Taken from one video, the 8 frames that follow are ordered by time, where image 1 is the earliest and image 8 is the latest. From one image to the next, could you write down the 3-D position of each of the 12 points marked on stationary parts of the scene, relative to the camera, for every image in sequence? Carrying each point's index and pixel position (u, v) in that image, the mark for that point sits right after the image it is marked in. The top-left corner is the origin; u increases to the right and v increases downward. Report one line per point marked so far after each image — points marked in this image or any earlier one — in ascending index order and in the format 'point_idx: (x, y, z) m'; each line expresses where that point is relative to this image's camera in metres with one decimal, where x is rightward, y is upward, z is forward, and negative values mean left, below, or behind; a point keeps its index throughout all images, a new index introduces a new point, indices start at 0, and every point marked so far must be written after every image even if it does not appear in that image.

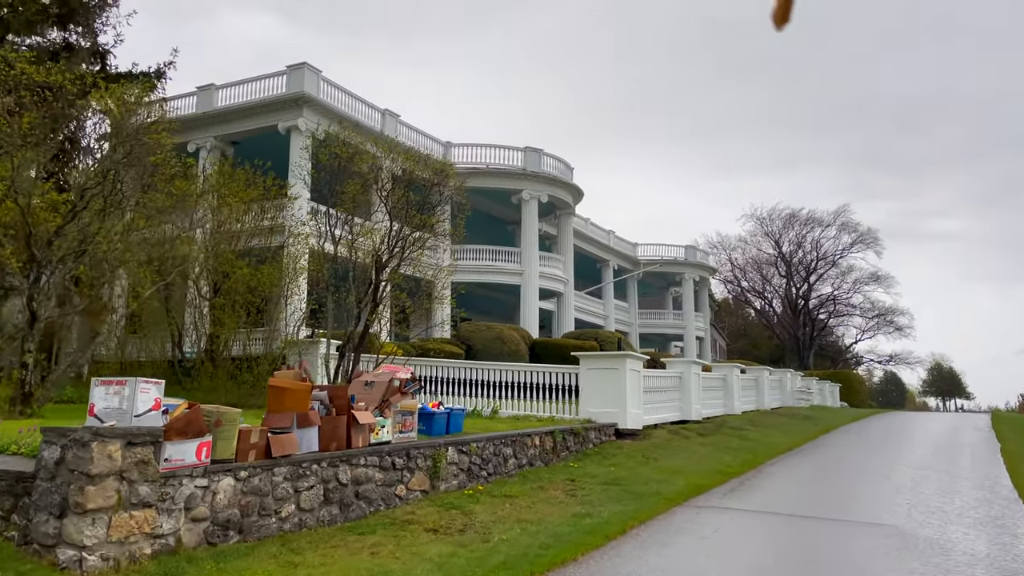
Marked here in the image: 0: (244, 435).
0: (-1.8, -1.0, +5.8) m
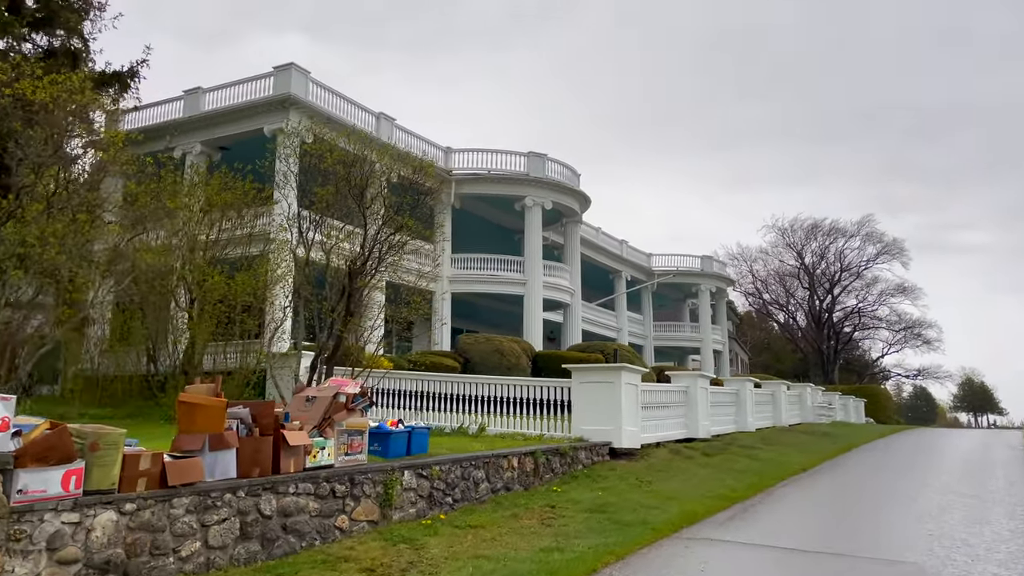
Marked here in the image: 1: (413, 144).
0: (-2.2, -1.0, +4.9) m
1: (-2.3, +3.2, +19.9) m
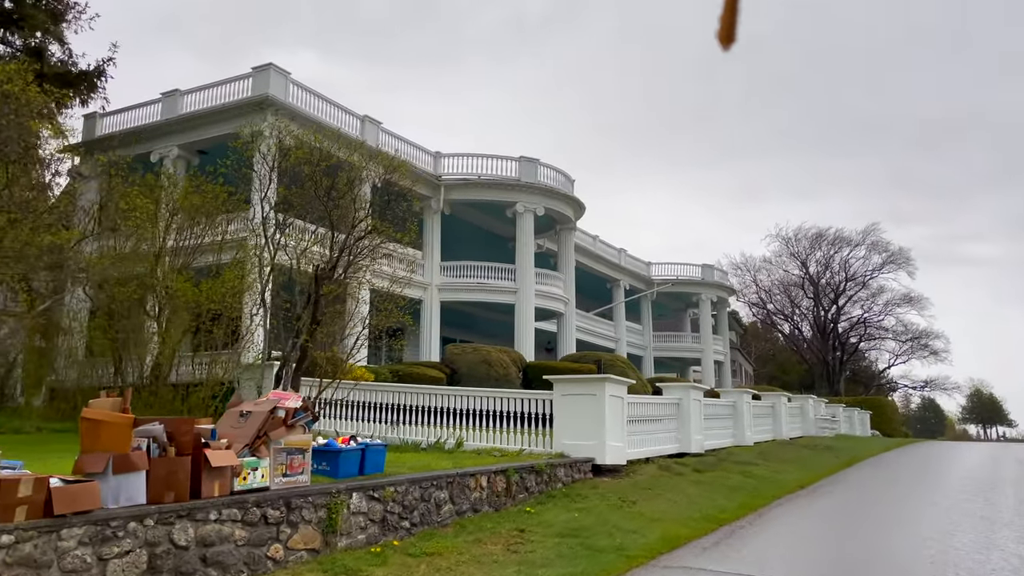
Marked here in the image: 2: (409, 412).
0: (-2.5, -1.0, +4.3) m
1: (-2.5, +3.0, +19.3) m
2: (-1.4, -1.7, +12.2) m
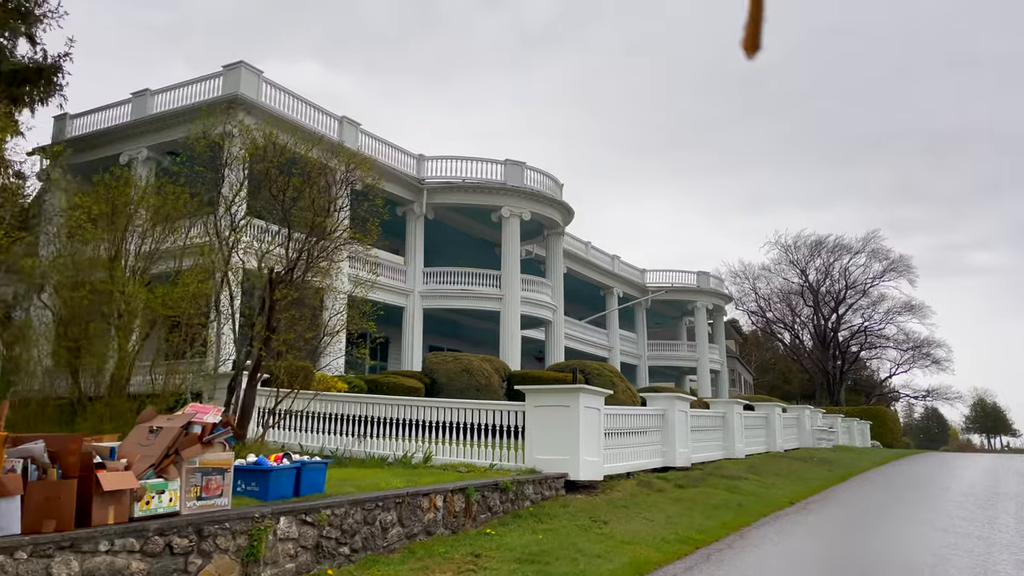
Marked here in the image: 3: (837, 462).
0: (-2.9, -1.0, +3.7) m
1: (-2.9, +2.9, +18.7) m
2: (-1.8, -1.8, +11.5) m
3: (+7.1, -3.8, +19.0) m
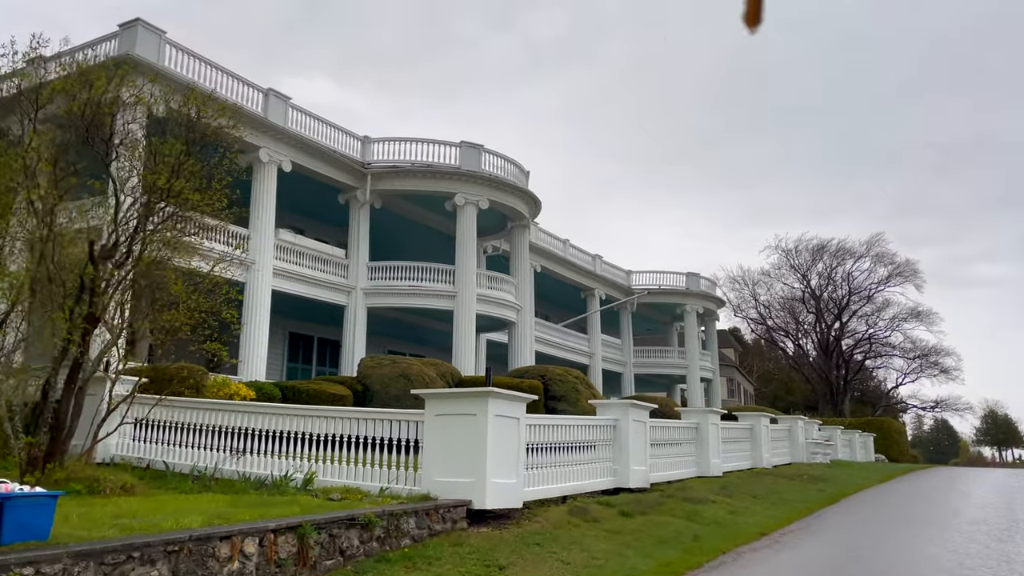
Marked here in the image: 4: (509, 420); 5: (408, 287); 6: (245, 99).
0: (-3.9, -0.7, +1.6) m
1: (-3.8, +3.0, +16.7) m
2: (-2.8, -1.6, +9.5) m
3: (+6.2, -3.7, +16.8) m
4: (0.0, -1.3, +8.3) m
5: (-2.1, 0.0, +17.8) m
6: (-4.7, +3.3, +15.3) m
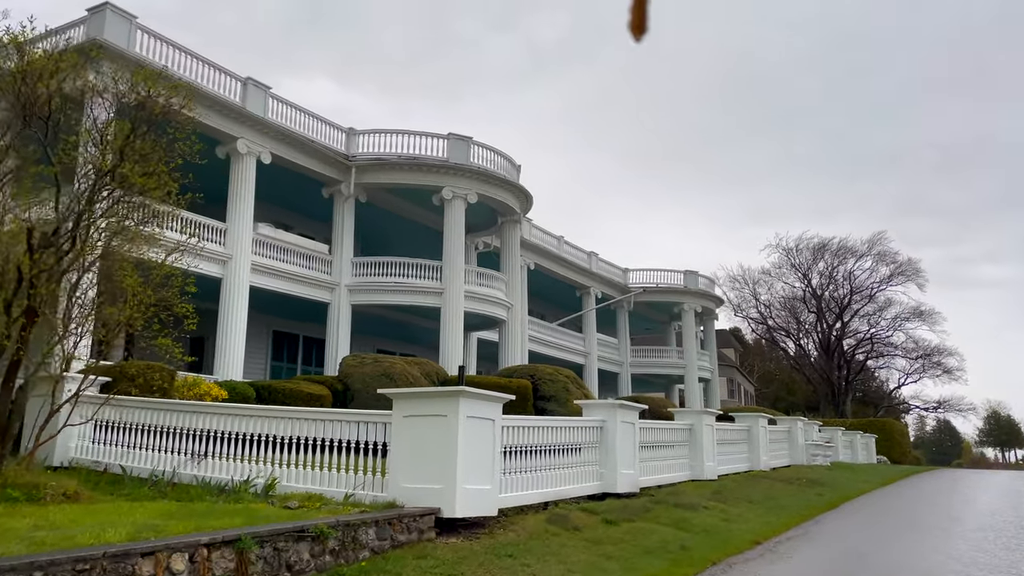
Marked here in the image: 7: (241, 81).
0: (-4.2, -0.6, +1.1) m
1: (-4.0, +3.1, +16.2) m
2: (-3.0, -1.5, +8.9) m
3: (+6.0, -3.6, +16.3) m
4: (-0.3, -1.2, +7.7) m
5: (-2.3, +0.1, +17.2) m
6: (-4.9, +3.4, +14.8) m
7: (-4.7, +3.6, +15.0) m
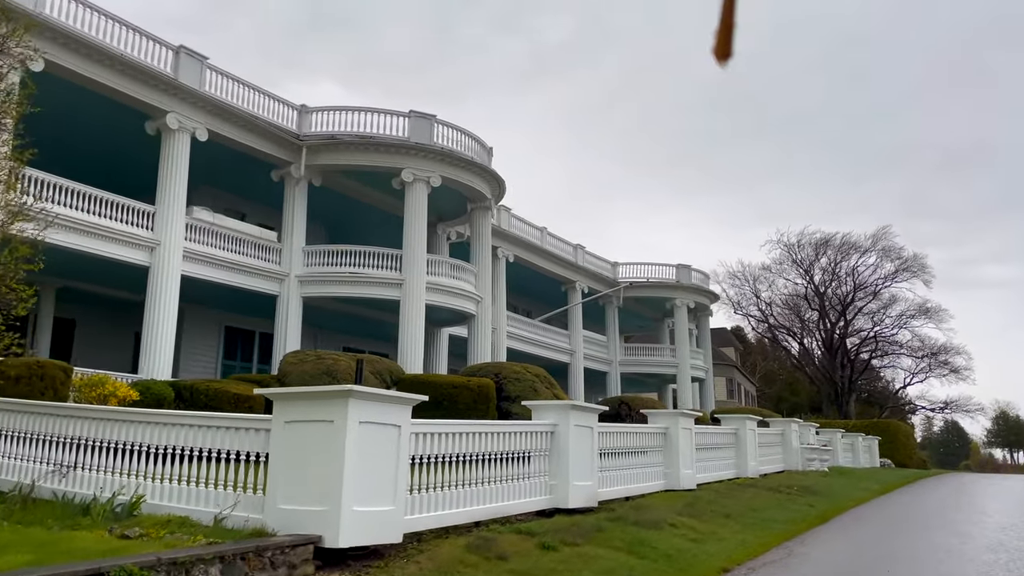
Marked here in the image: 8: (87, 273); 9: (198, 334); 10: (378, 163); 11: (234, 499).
0: (-4.9, -0.4, -0.3) m
1: (-4.6, +3.2, +14.8) m
2: (-3.7, -1.4, +7.5) m
3: (+5.3, -3.5, +14.8) m
4: (-0.9, -1.0, +6.3) m
5: (-3.0, +0.2, +15.8) m
6: (-5.6, +3.6, +13.4) m
7: (-5.3, +3.8, +13.7) m
8: (-7.2, +0.3, +14.7) m
9: (-6.2, -0.9, +17.1) m
10: (-2.4, +2.3, +15.9) m
11: (-2.0, -1.5, +6.4) m
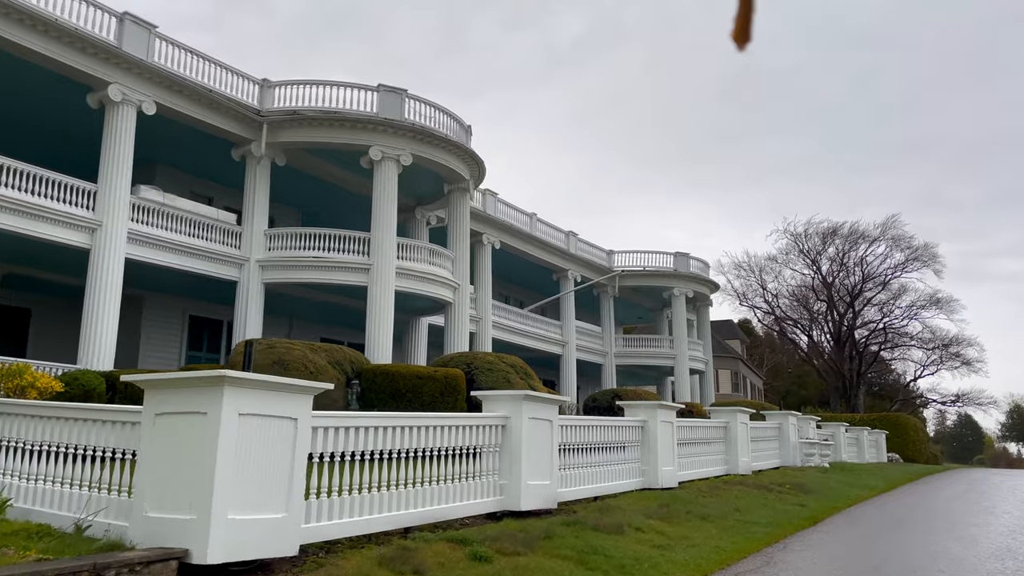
0: (-5.5, -0.3, -1.2) m
1: (-5.1, +3.5, +13.9) m
2: (-4.2, -1.2, +6.6) m
3: (+4.9, -3.2, +13.8) m
4: (-1.5, -0.8, +5.4) m
5: (-3.4, +0.5, +14.9) m
6: (-6.0, +3.8, +12.5) m
7: (-5.8, +4.0, +12.8) m
8: (-7.6, +0.5, +13.8) m
9: (-6.6, -0.7, +16.2) m
10: (-2.9, +2.5, +14.9) m
11: (-2.6, -1.3, +5.4) m
